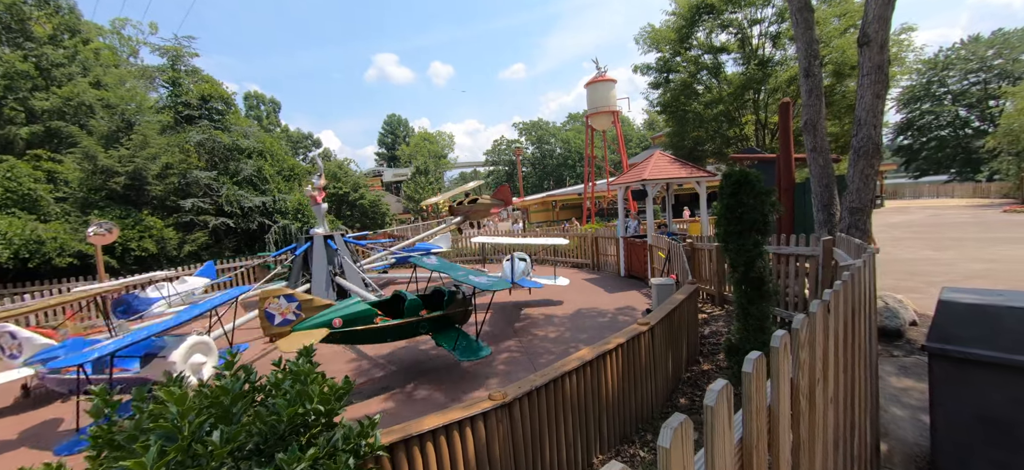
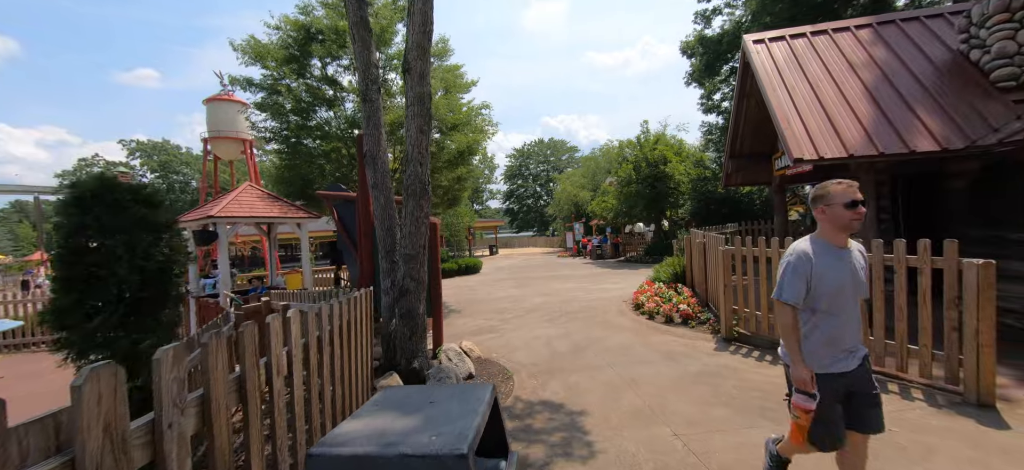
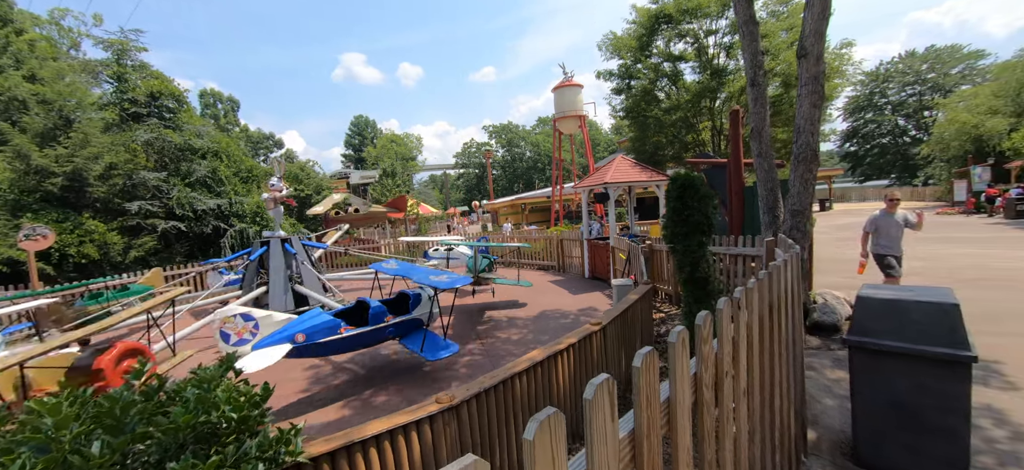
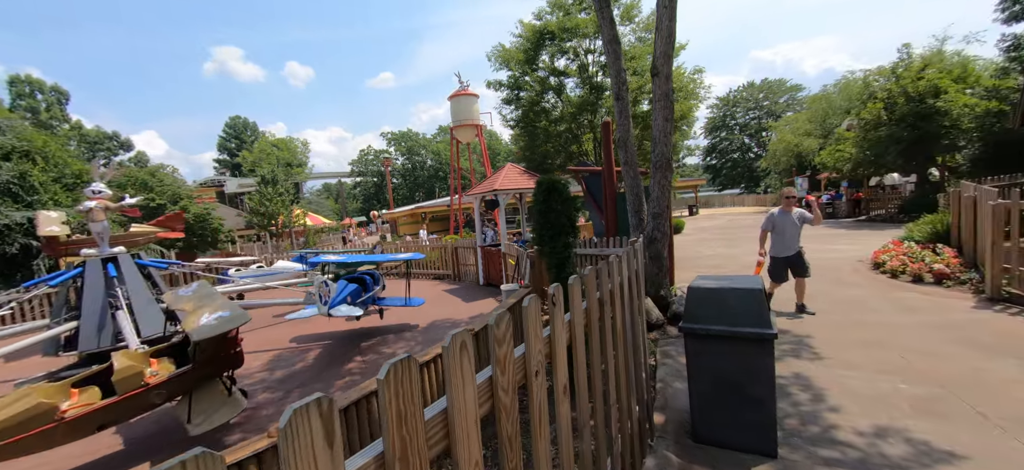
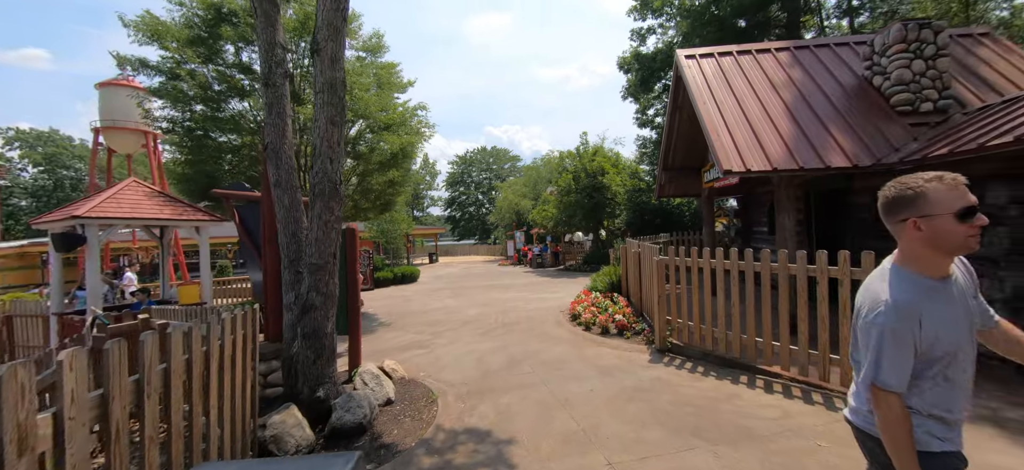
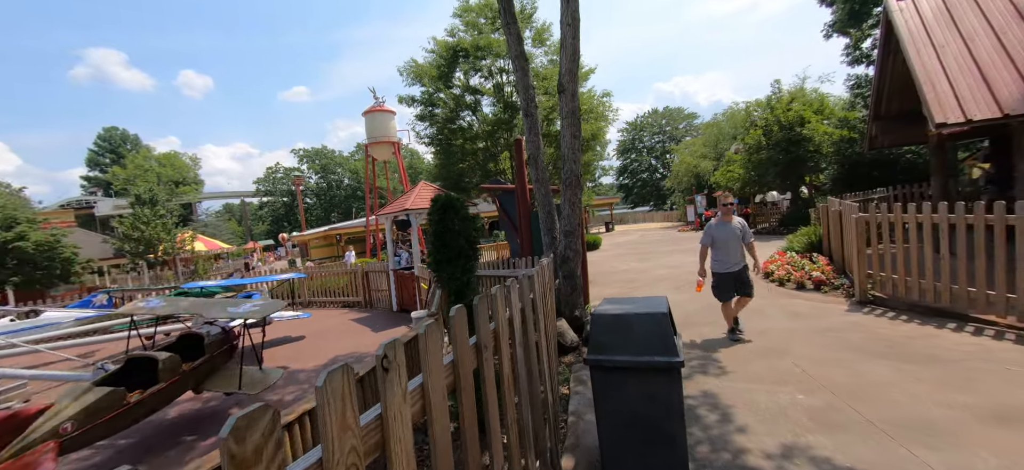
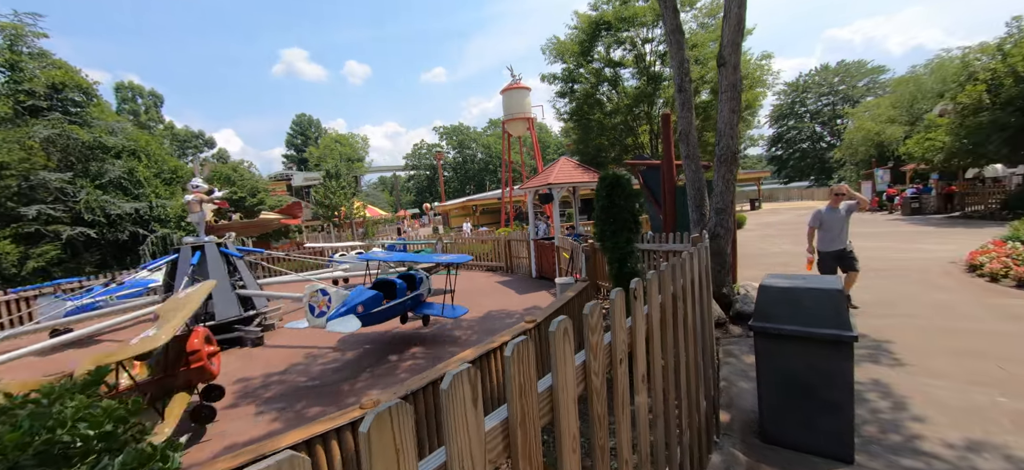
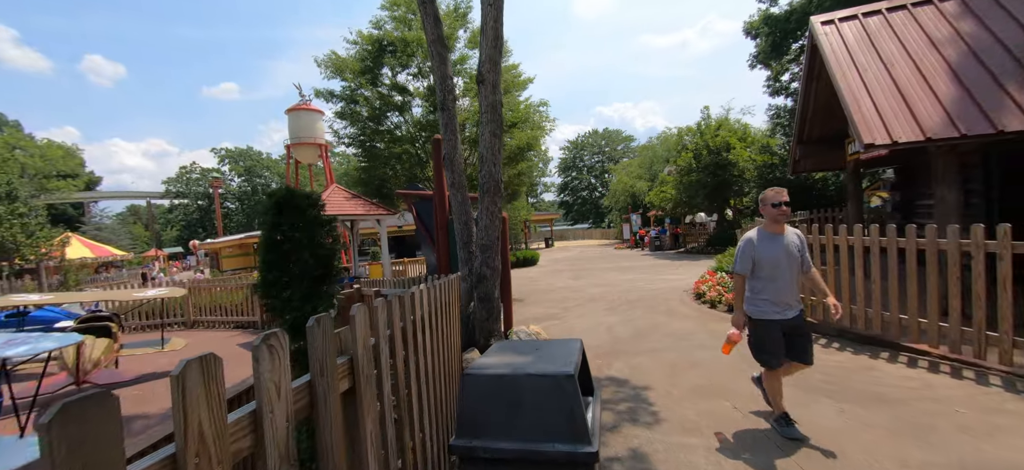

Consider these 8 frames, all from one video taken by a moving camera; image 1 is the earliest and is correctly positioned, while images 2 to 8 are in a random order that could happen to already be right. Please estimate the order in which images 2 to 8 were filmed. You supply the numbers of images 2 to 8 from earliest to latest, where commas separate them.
3, 7, 4, 6, 8, 2, 5
